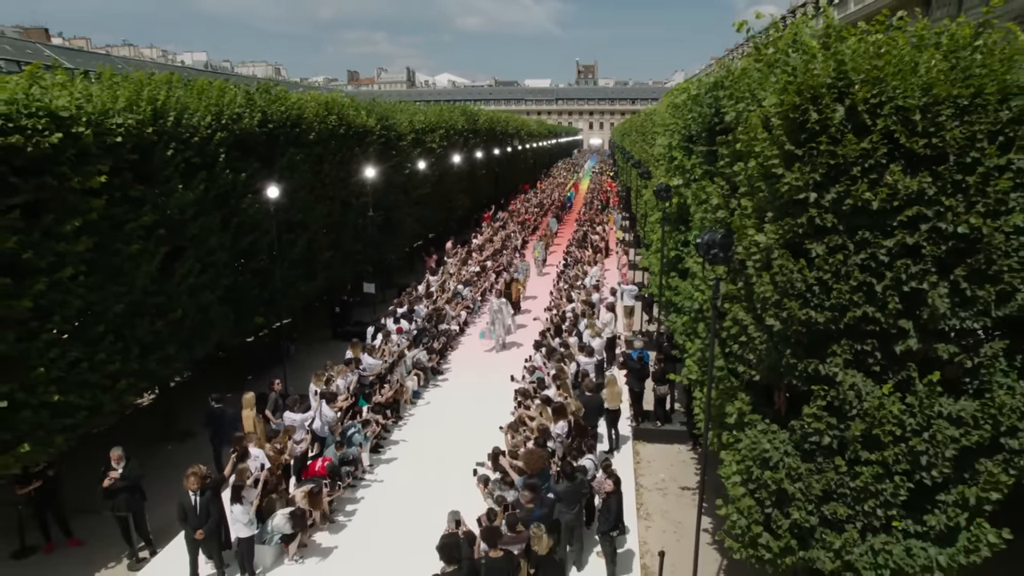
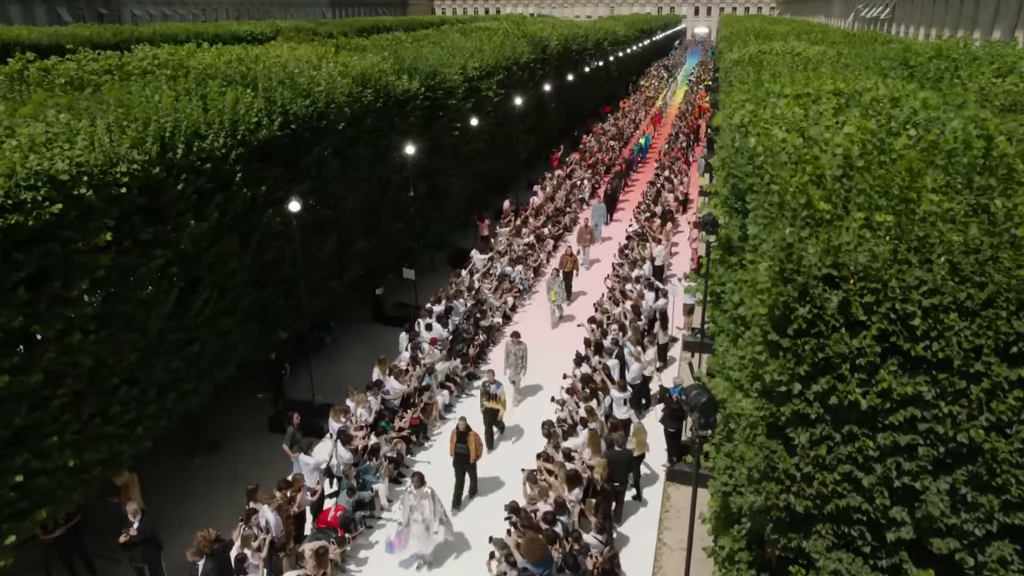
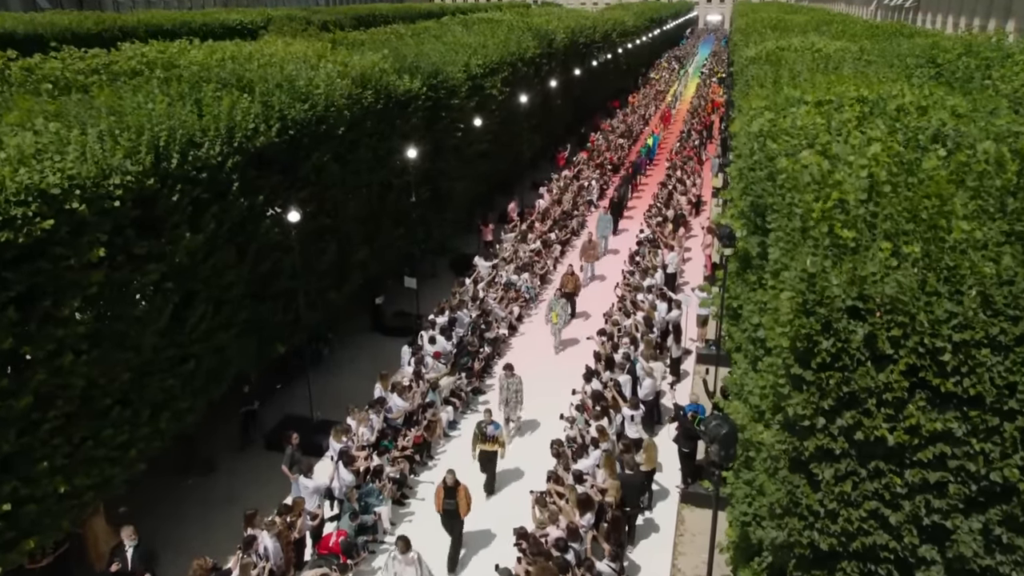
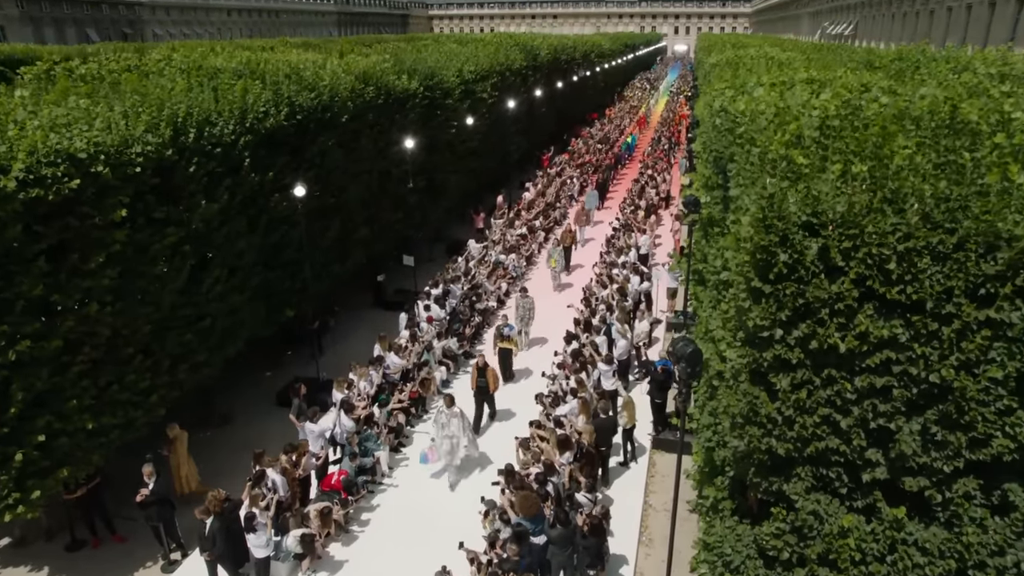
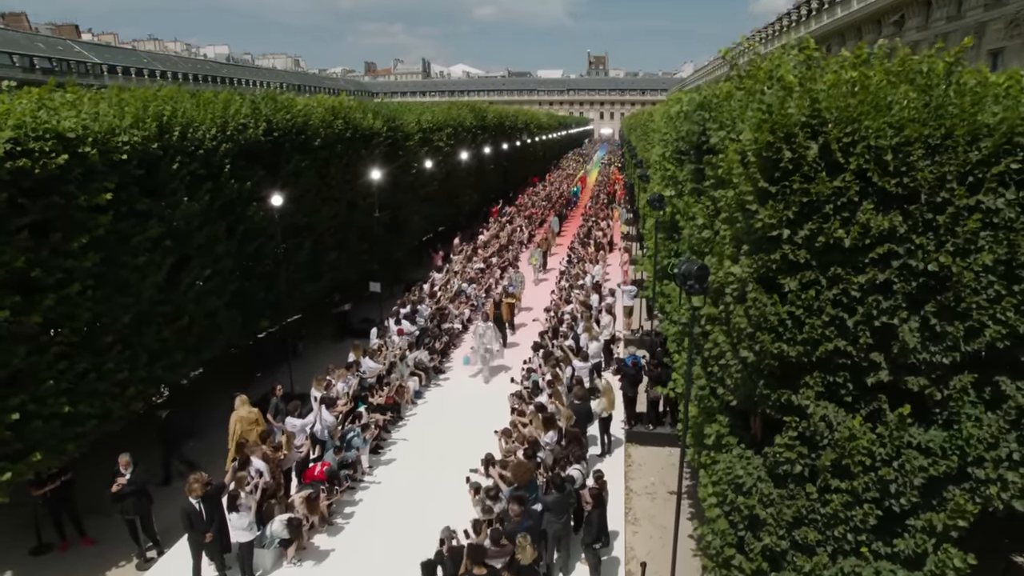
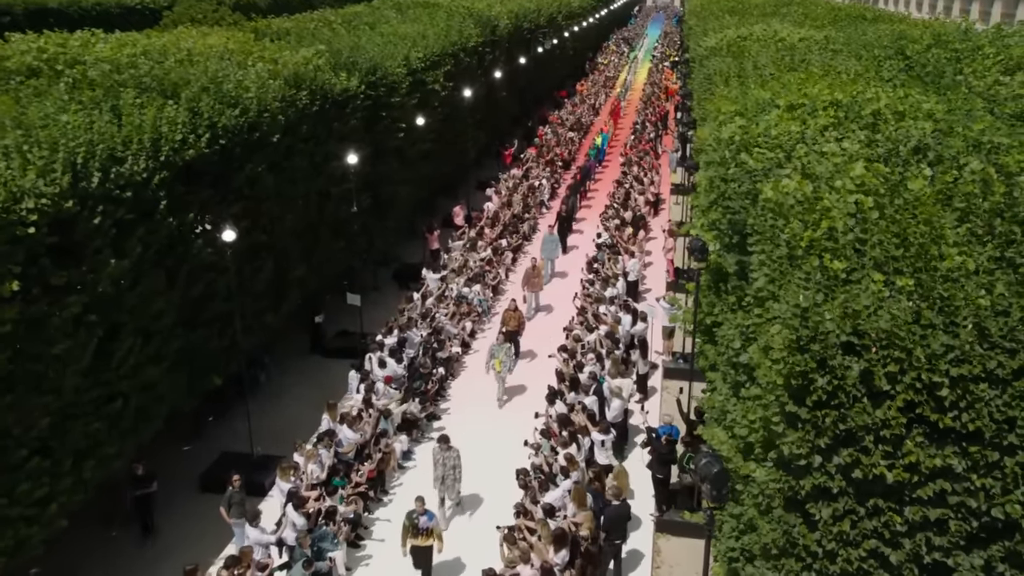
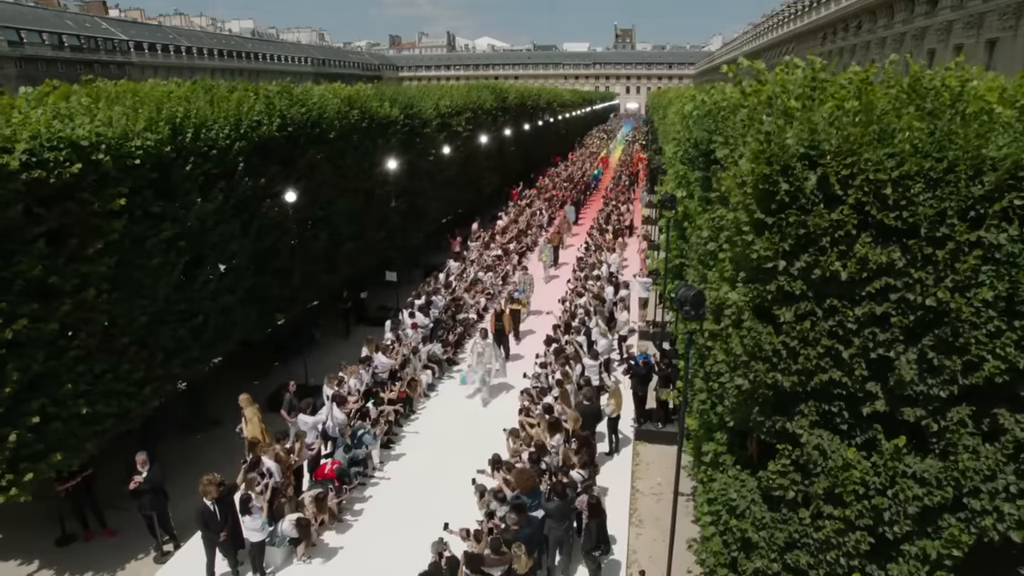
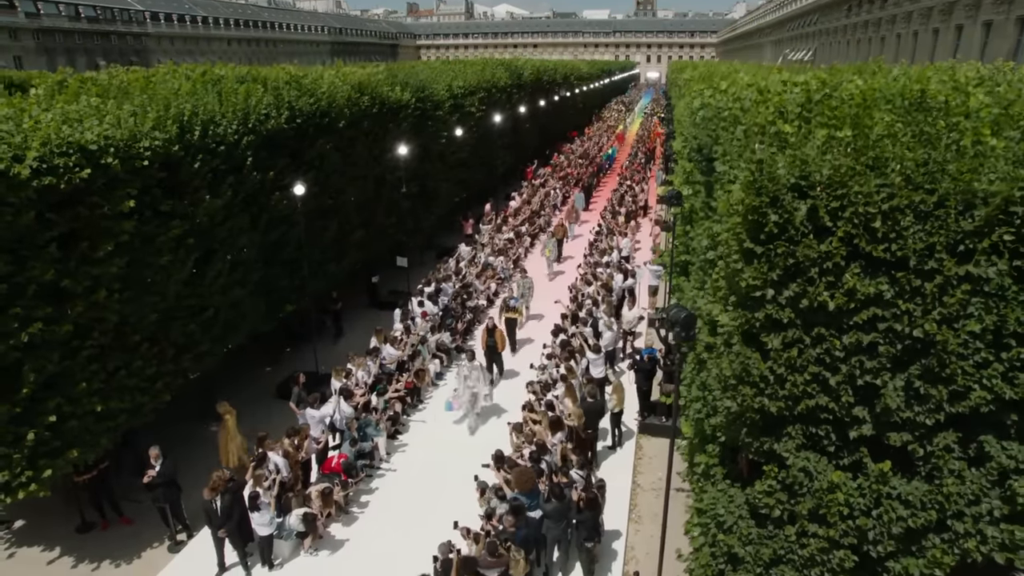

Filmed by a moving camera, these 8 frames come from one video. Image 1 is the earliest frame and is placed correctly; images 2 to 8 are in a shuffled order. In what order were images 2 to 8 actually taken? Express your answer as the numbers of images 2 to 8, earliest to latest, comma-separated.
5, 7, 8, 4, 2, 3, 6
